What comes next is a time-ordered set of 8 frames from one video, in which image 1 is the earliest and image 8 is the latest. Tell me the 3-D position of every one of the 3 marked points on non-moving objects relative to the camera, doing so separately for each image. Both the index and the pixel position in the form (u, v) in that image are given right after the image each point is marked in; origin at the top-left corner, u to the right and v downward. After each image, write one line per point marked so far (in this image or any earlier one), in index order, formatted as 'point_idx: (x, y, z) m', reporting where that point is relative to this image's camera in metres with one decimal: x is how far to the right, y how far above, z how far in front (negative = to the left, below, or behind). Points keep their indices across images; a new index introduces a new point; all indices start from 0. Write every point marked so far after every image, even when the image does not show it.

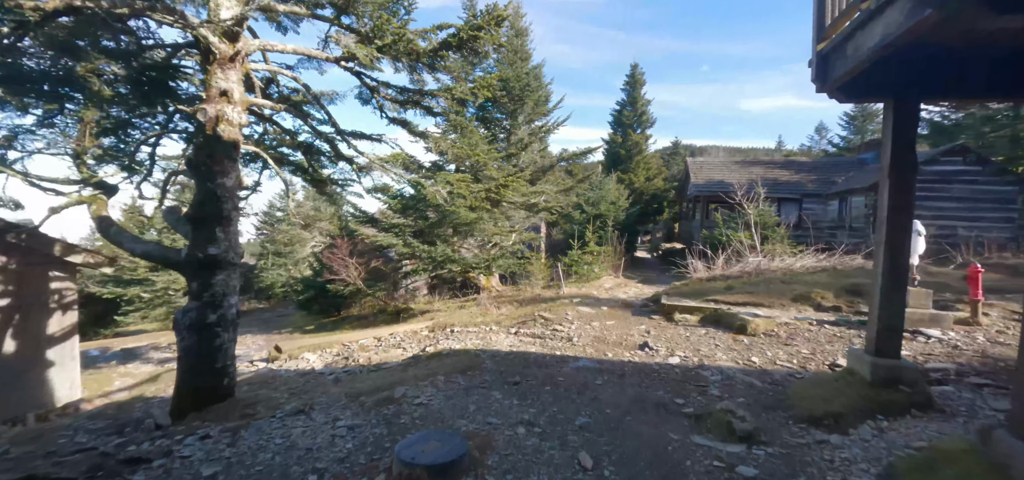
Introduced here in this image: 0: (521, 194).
0: (+0.2, +1.5, +14.3) m
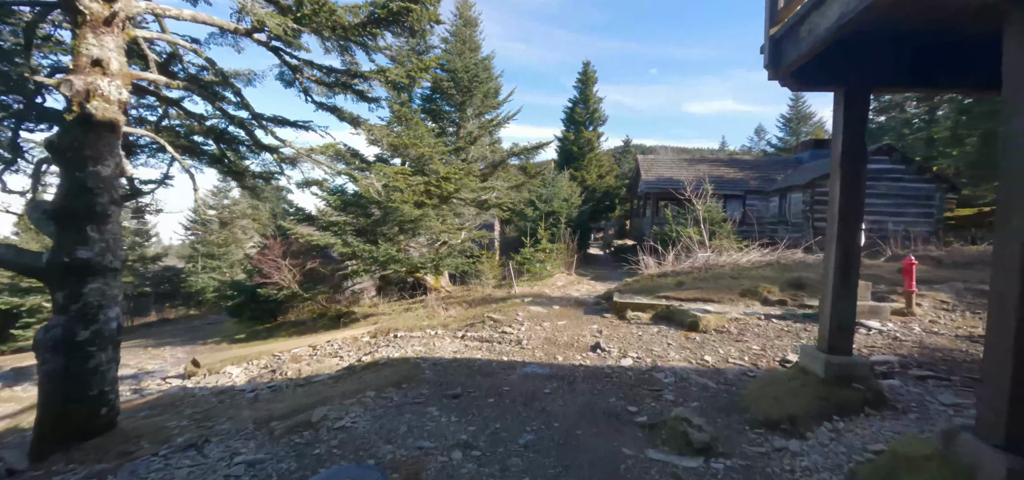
0: (-1.3, +1.5, +13.7) m
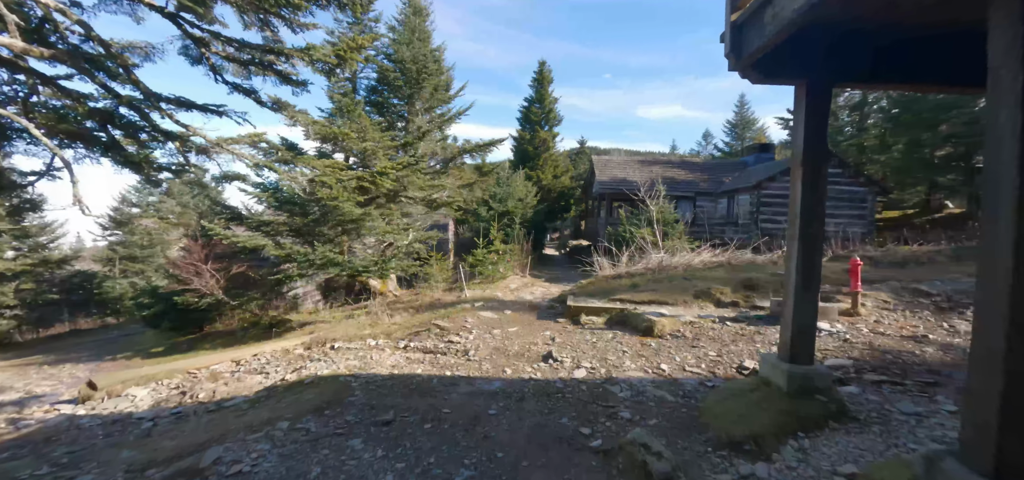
0: (-2.7, +1.5, +12.9) m
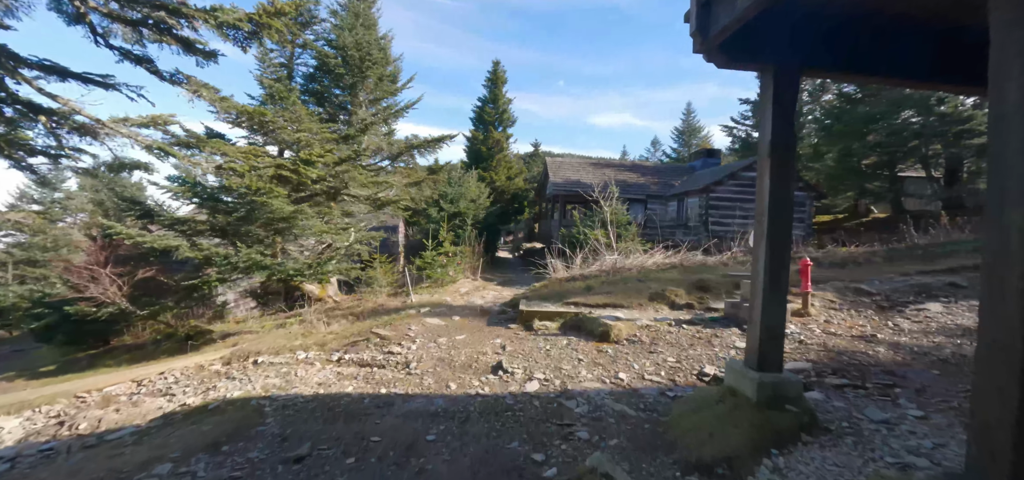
0: (-4.1, +1.5, +12.0) m
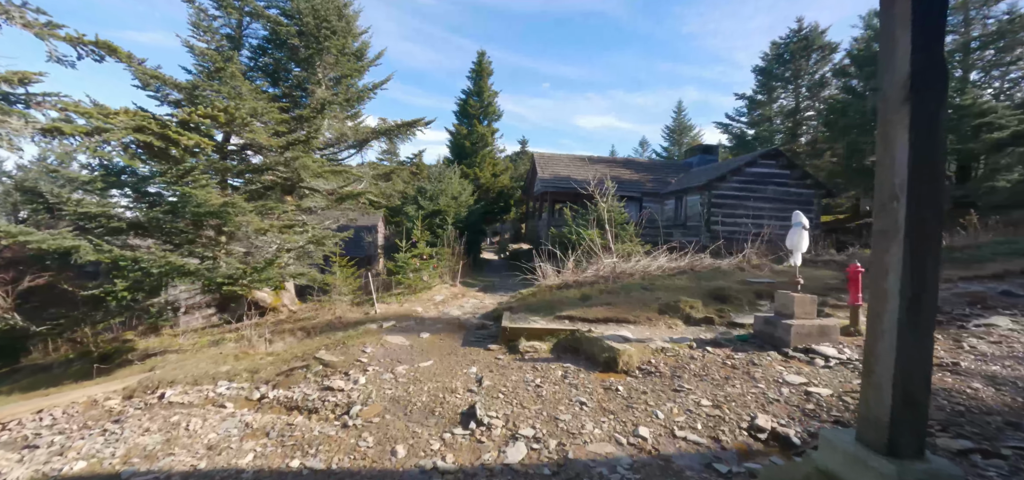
0: (-4.5, +1.5, +10.3) m
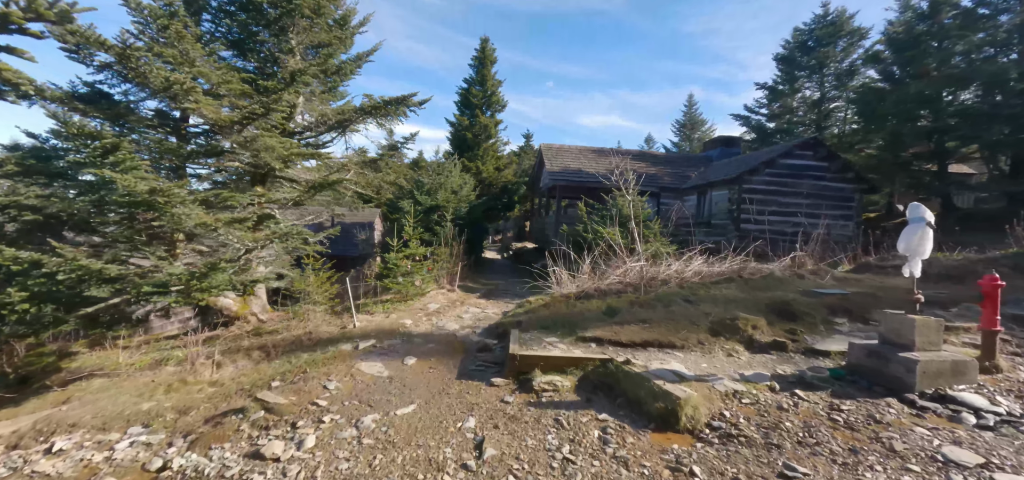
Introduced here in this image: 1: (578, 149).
0: (-4.3, +1.5, +8.6) m
1: (+2.8, +3.9, +19.4) m
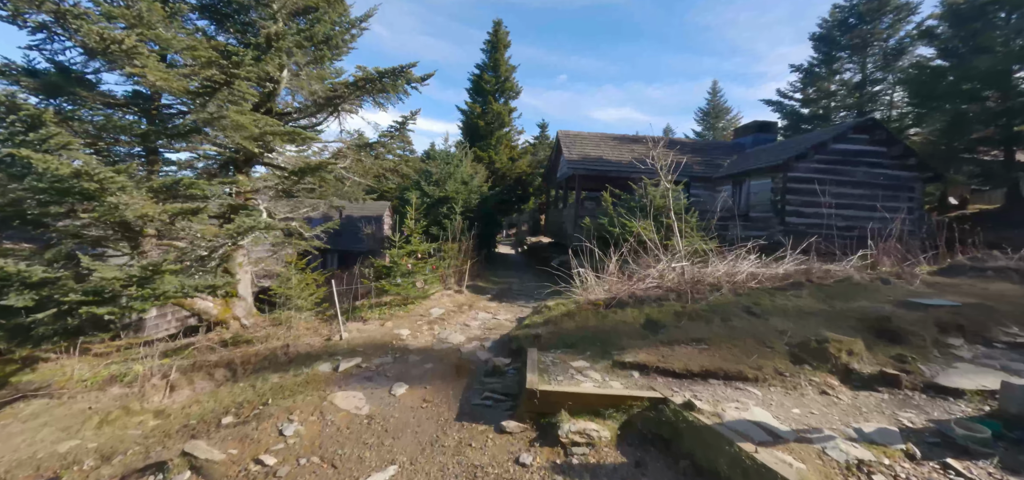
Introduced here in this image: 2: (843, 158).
0: (-4.1, +1.6, +7.4) m
1: (+3.4, +4.2, +17.9) m
2: (+9.3, +2.3, +12.4) m
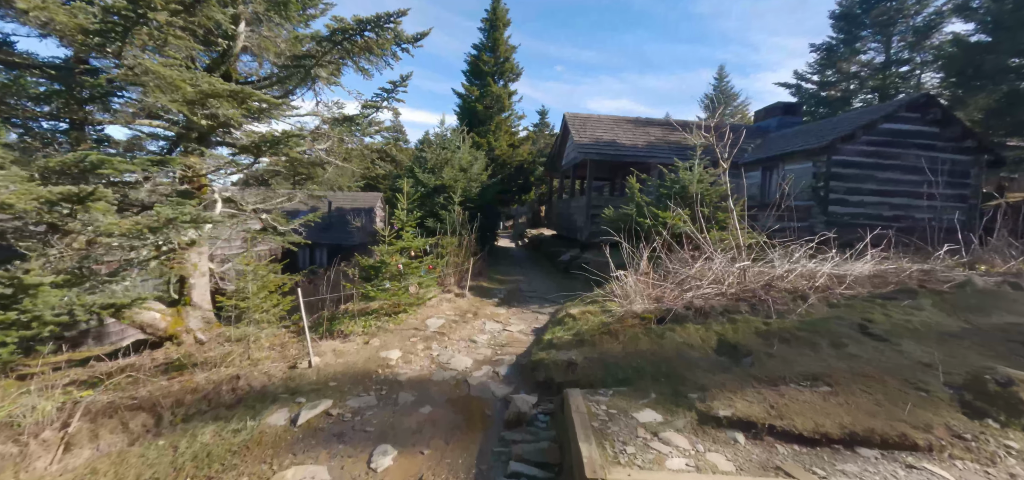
0: (-3.8, +1.7, +5.9) m
1: (+3.5, +4.4, +16.4) m
2: (+9.4, +2.5, +11.0) m
